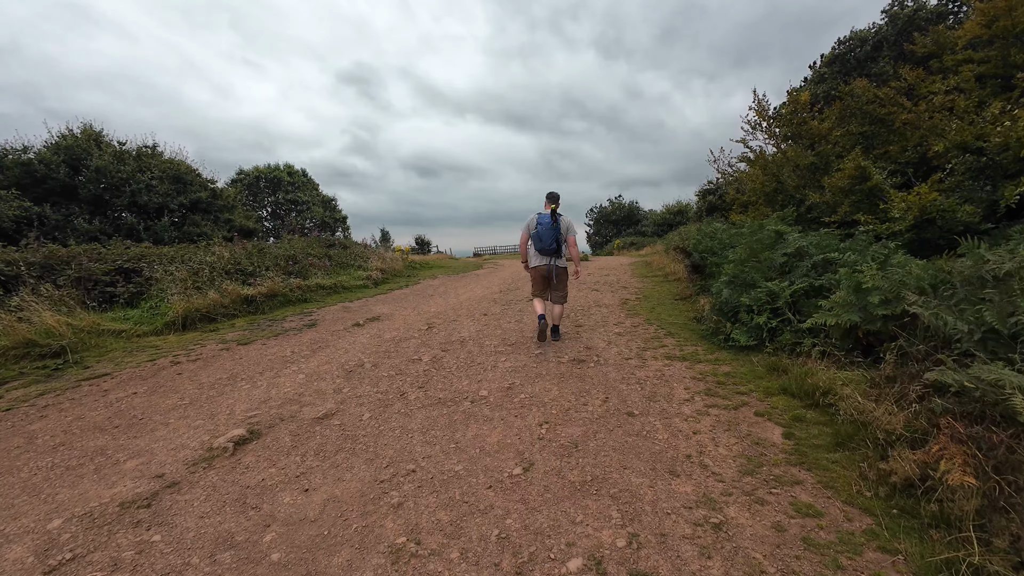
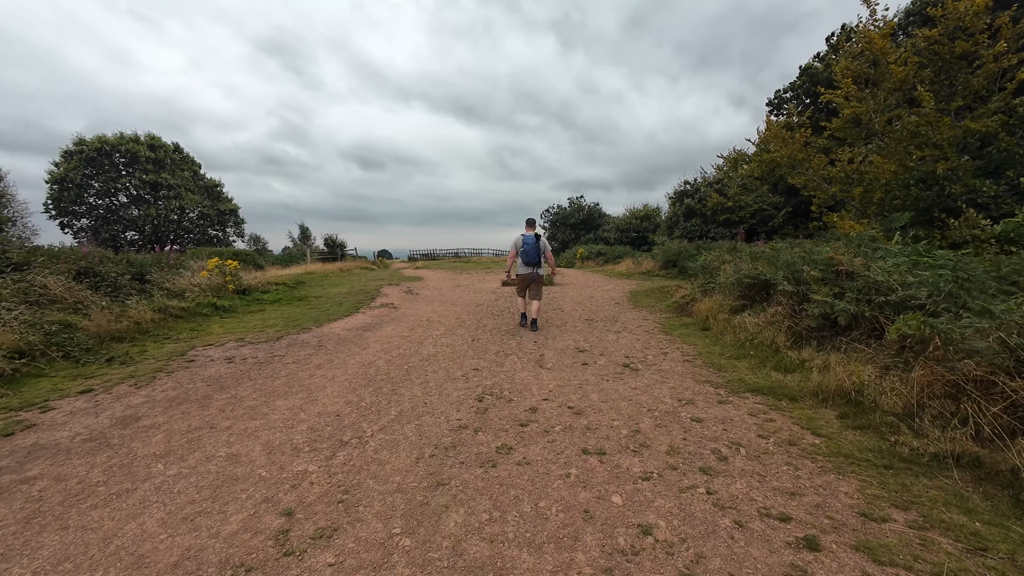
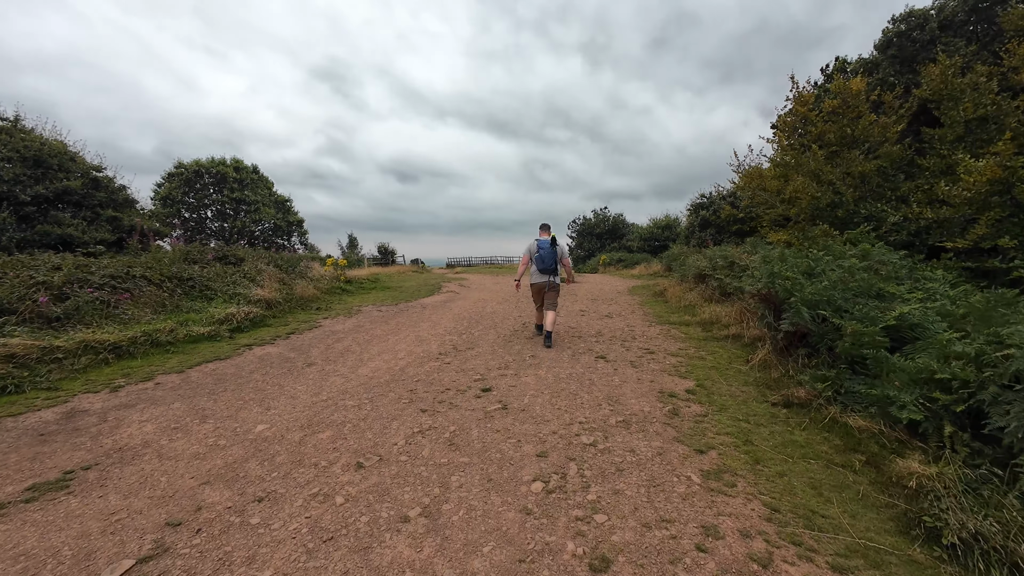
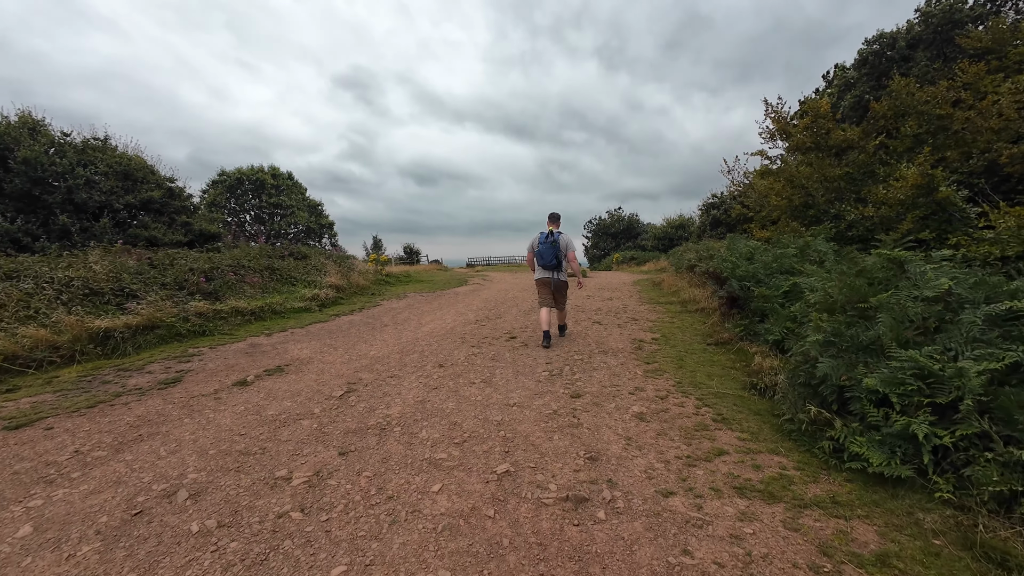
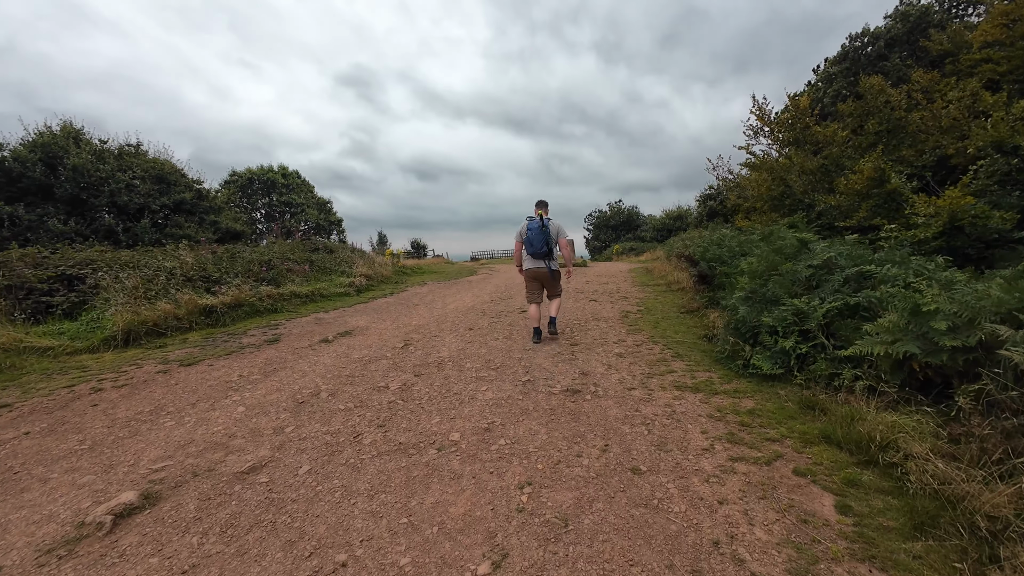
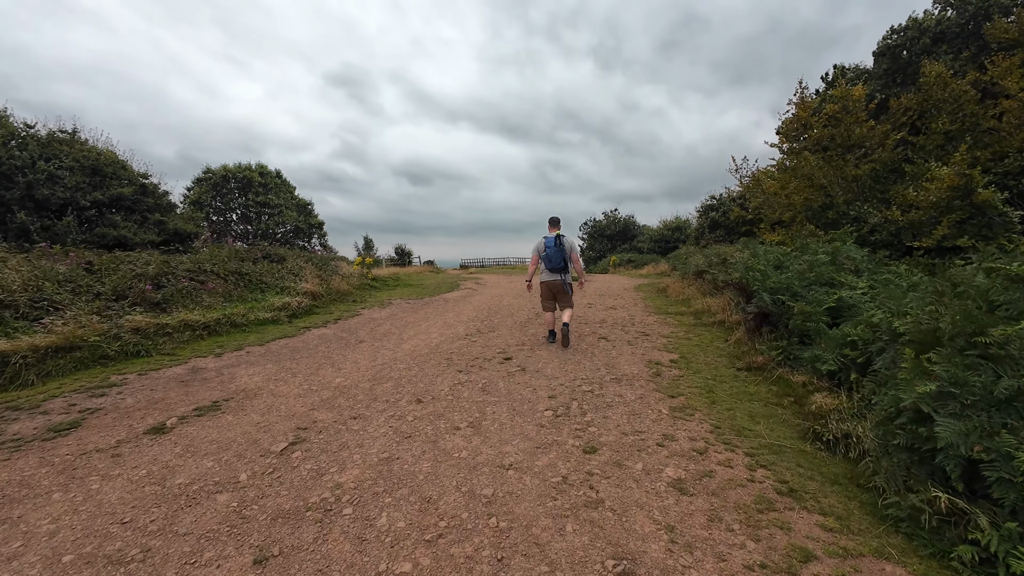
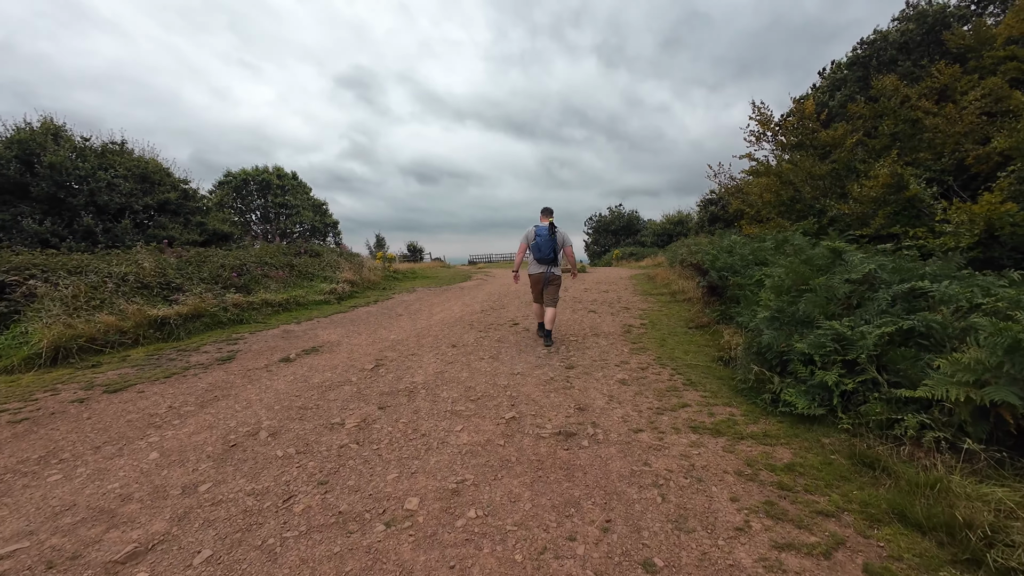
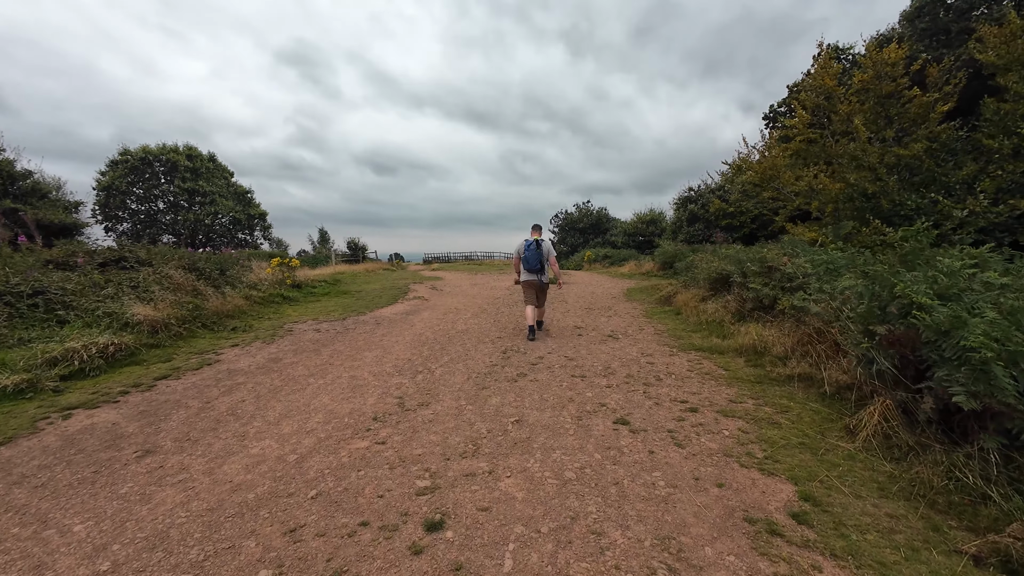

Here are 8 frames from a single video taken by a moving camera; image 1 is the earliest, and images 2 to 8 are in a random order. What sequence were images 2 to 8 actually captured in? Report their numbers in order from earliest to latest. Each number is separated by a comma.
5, 7, 4, 6, 3, 8, 2
